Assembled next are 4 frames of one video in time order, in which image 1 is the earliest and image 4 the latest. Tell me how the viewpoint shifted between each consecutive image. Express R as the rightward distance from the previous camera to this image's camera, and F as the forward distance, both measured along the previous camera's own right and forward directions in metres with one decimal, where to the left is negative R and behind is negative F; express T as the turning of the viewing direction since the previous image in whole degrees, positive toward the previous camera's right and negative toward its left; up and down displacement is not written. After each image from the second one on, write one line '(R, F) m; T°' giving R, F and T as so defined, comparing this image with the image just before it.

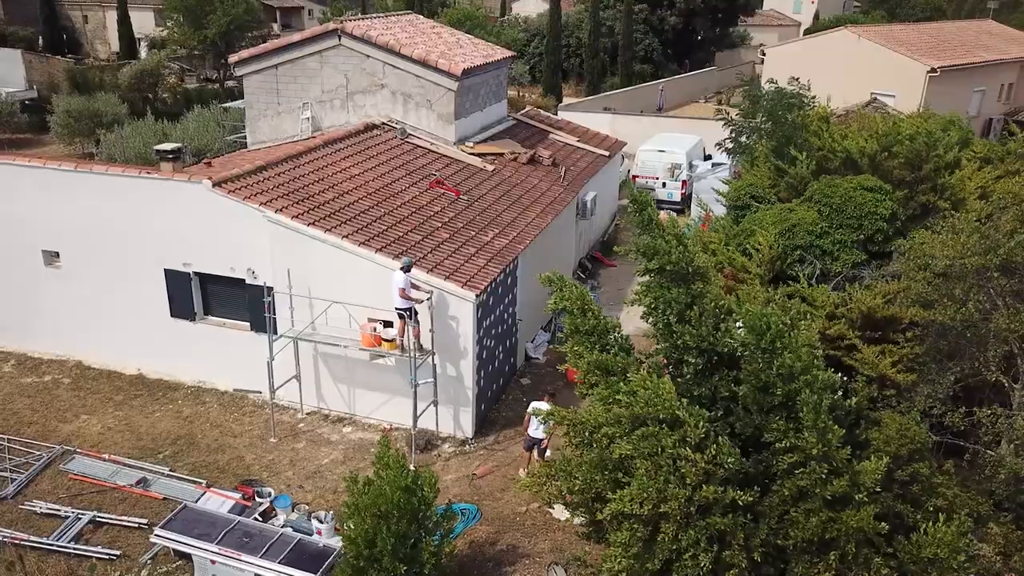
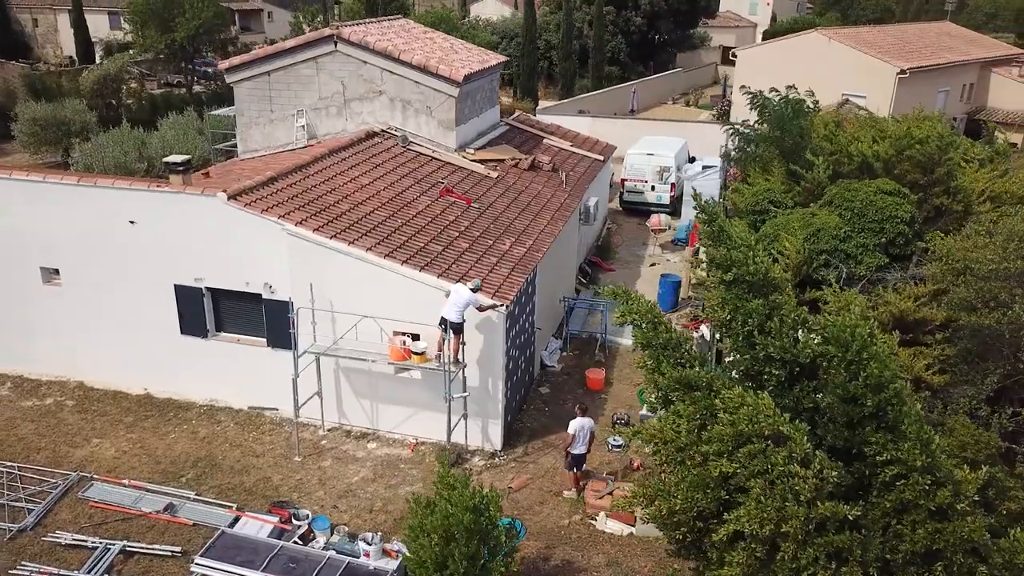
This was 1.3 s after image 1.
(-1.1, +0.2) m; +3°
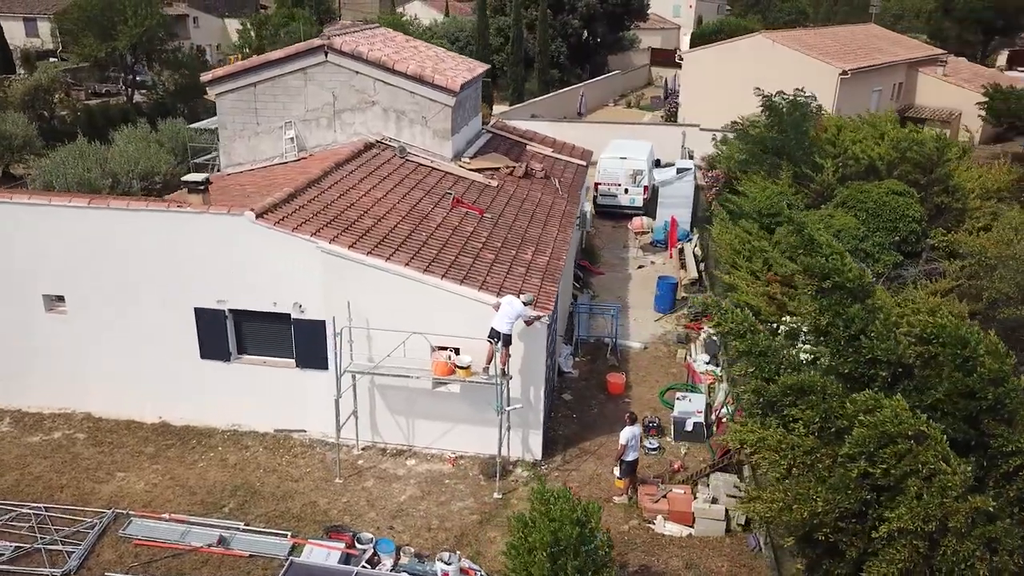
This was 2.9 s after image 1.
(-1.8, +0.1) m; +5°
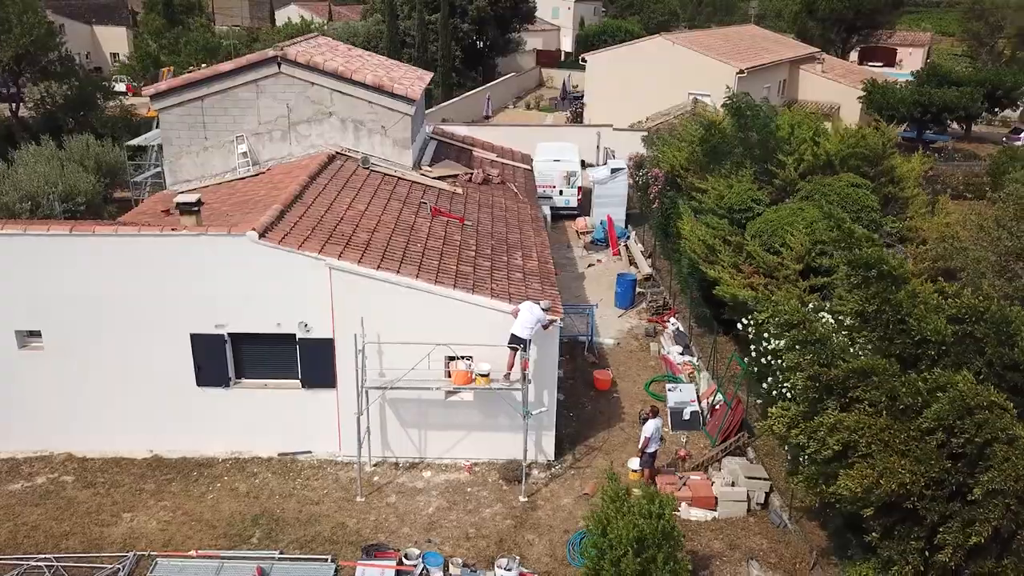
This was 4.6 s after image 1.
(-2.0, -0.1) m; +8°
